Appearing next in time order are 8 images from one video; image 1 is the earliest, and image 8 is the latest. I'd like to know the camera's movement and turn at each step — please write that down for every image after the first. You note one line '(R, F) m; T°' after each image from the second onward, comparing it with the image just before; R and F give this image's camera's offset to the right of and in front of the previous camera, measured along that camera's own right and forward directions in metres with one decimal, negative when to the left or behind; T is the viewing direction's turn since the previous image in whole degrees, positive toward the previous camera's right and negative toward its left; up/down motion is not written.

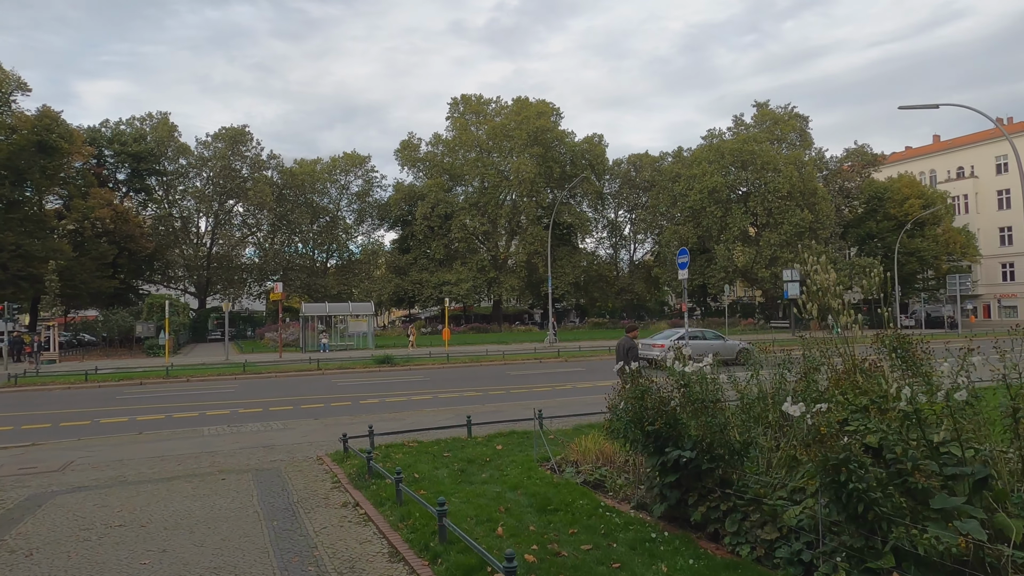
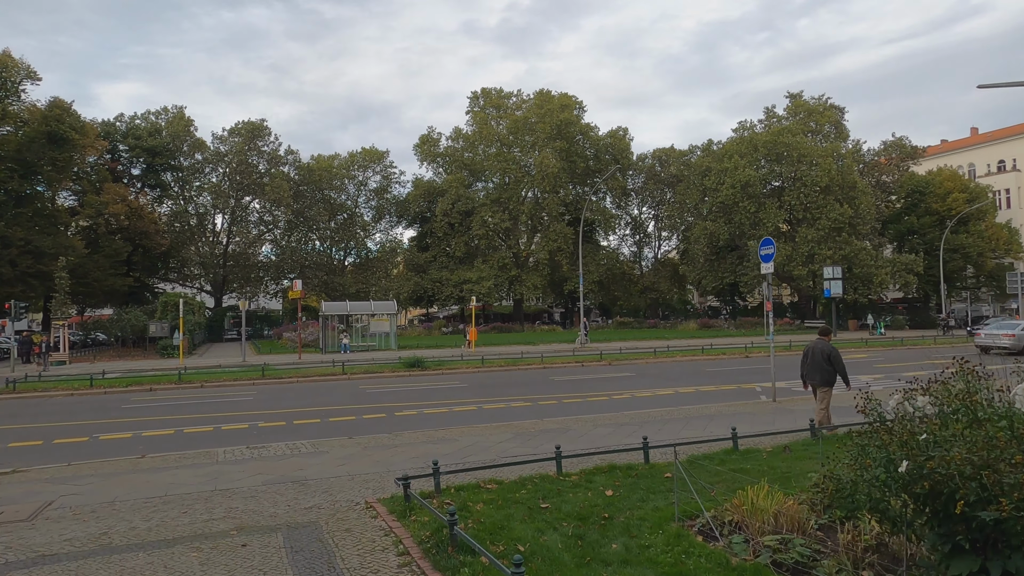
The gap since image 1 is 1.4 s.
(-0.9, +2.0) m; -1°
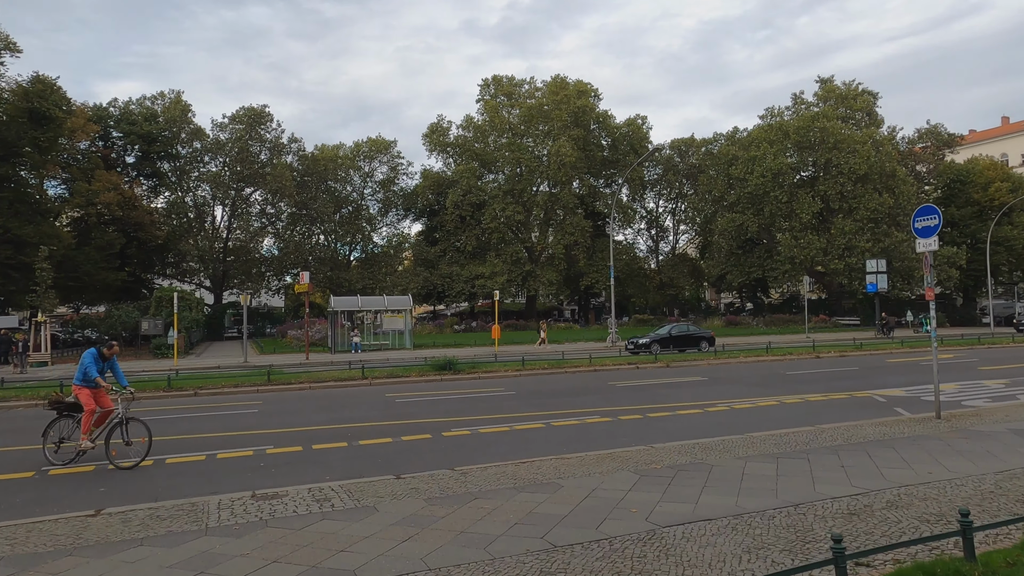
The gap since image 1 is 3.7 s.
(-1.3, +3.2) m; 0°
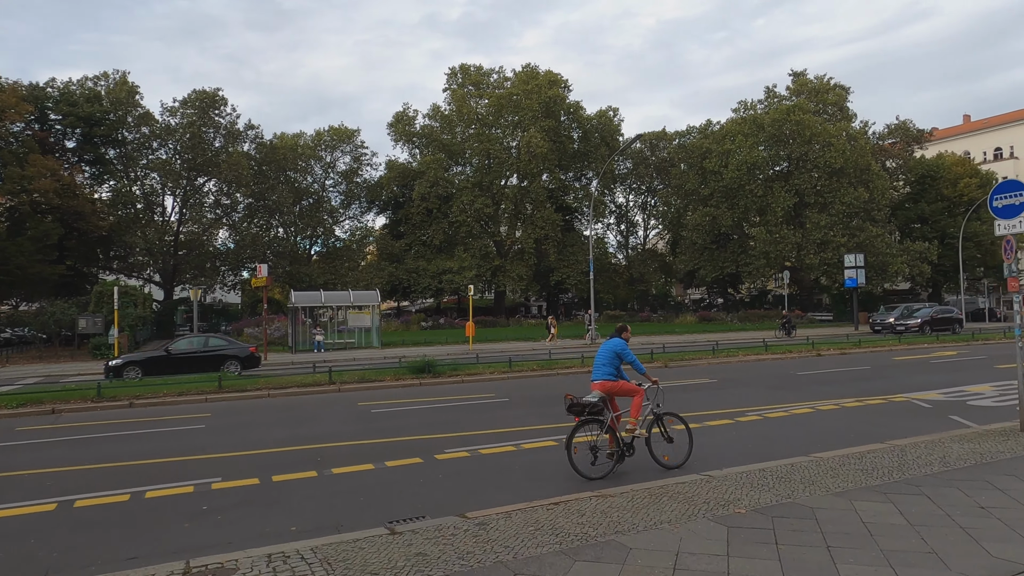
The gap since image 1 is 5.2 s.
(-0.6, +2.0) m; +3°
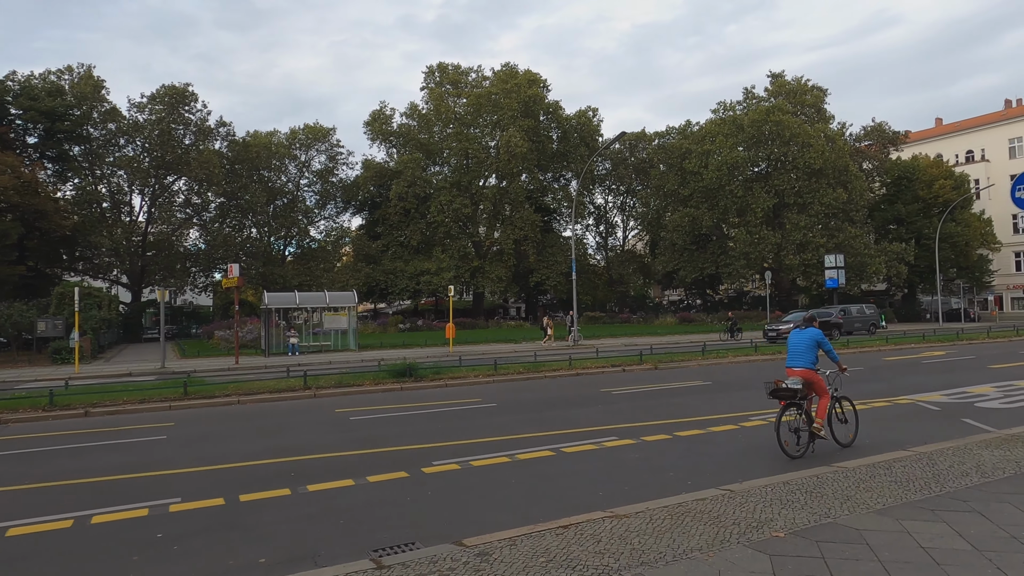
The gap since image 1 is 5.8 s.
(-0.2, +0.8) m; +2°
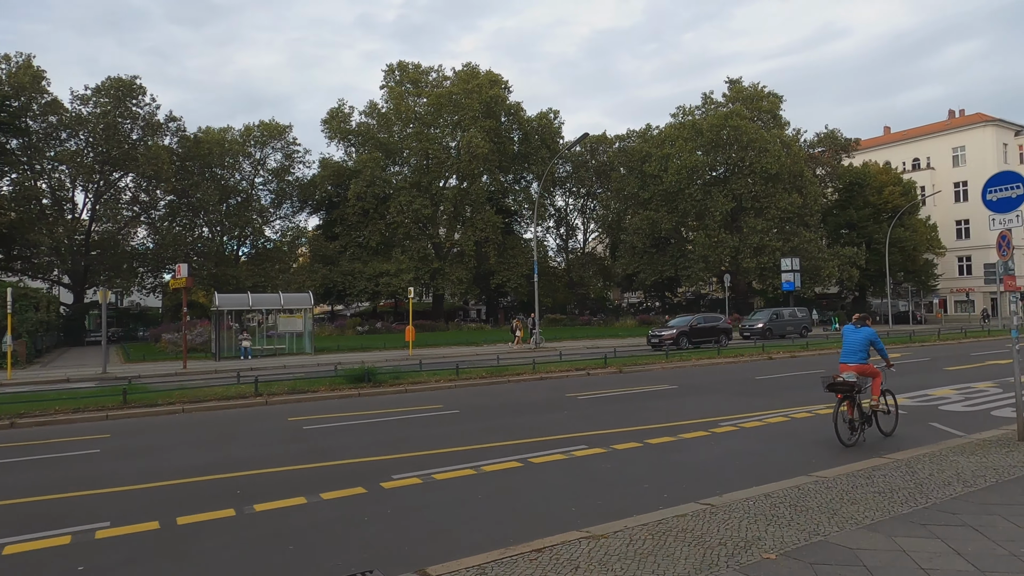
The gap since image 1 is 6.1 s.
(-0.1, +0.5) m; +3°
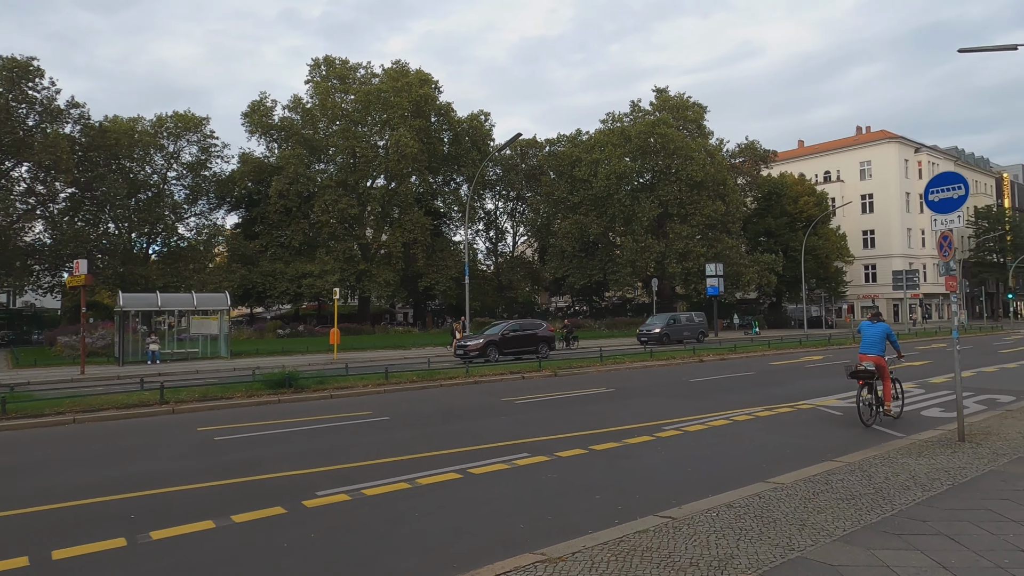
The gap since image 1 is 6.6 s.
(-0.1, +0.6) m; +6°
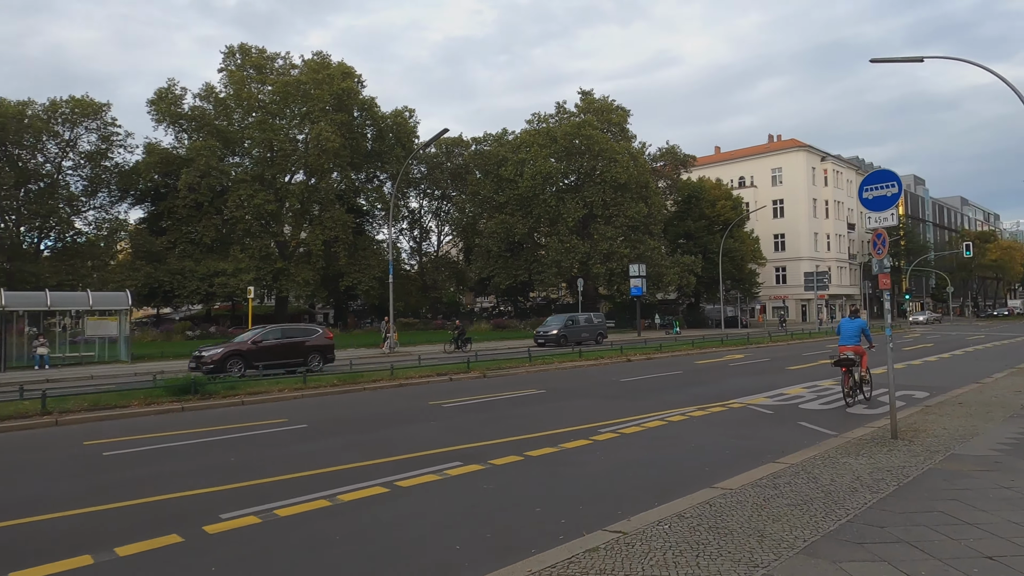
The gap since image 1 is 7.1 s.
(-0.1, +0.6) m; +7°
